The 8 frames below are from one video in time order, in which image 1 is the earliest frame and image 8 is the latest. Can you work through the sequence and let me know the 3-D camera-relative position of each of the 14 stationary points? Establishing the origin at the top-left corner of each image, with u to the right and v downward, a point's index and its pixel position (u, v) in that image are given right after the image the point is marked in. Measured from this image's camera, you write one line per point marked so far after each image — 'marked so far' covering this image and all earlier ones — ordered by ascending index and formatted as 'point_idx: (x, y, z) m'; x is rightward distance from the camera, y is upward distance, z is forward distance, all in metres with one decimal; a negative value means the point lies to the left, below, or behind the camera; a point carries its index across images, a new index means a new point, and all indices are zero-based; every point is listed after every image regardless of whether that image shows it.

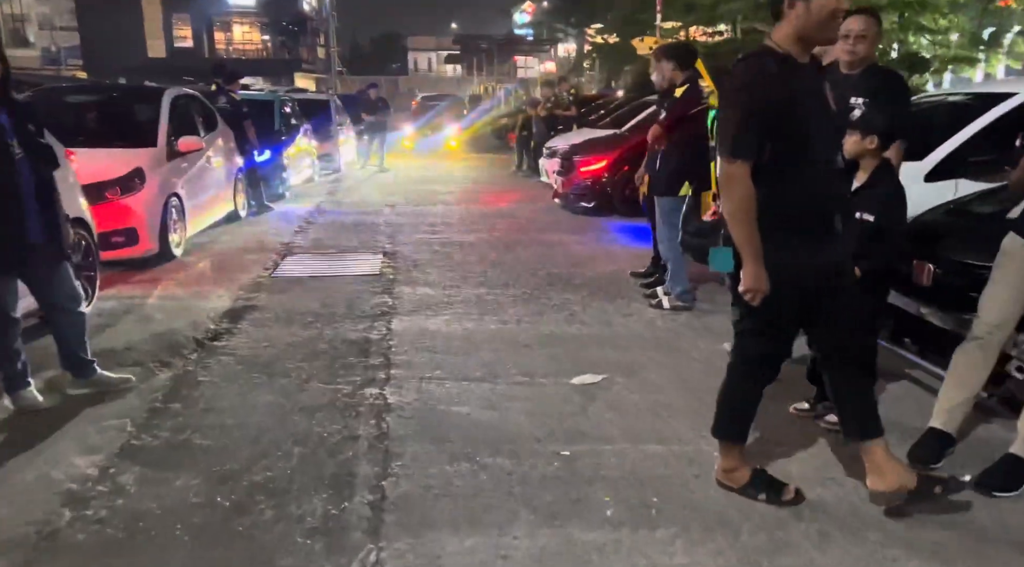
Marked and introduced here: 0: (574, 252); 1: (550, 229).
0: (+0.6, +0.3, +8.5) m
1: (+0.4, +0.6, +10.0) m
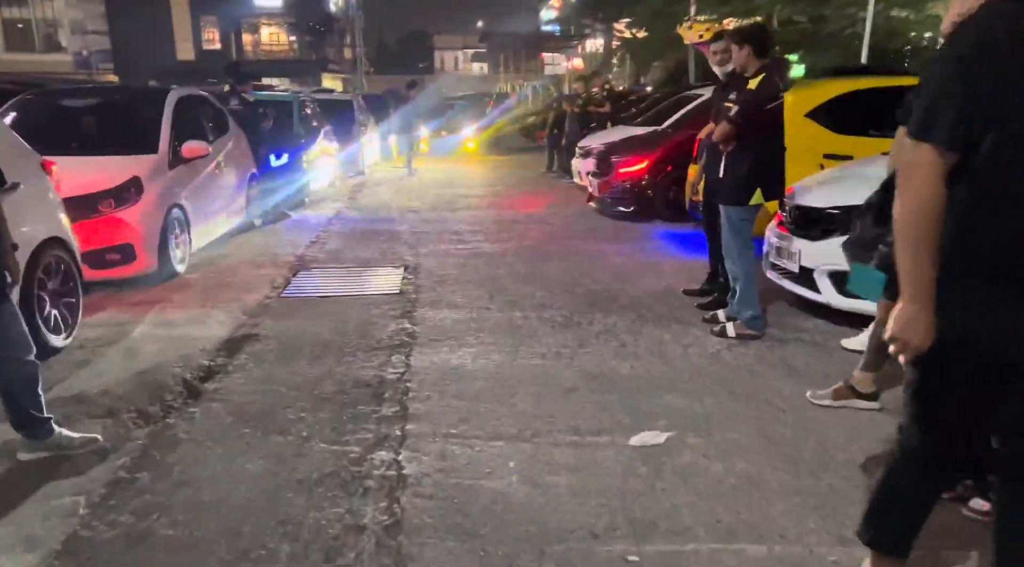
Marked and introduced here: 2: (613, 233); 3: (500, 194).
0: (+0.9, +0.2, +7.7) m
1: (+0.8, +0.5, +9.2) m
2: (+1.1, +0.5, +9.4) m
3: (-0.2, +1.3, +13.1) m
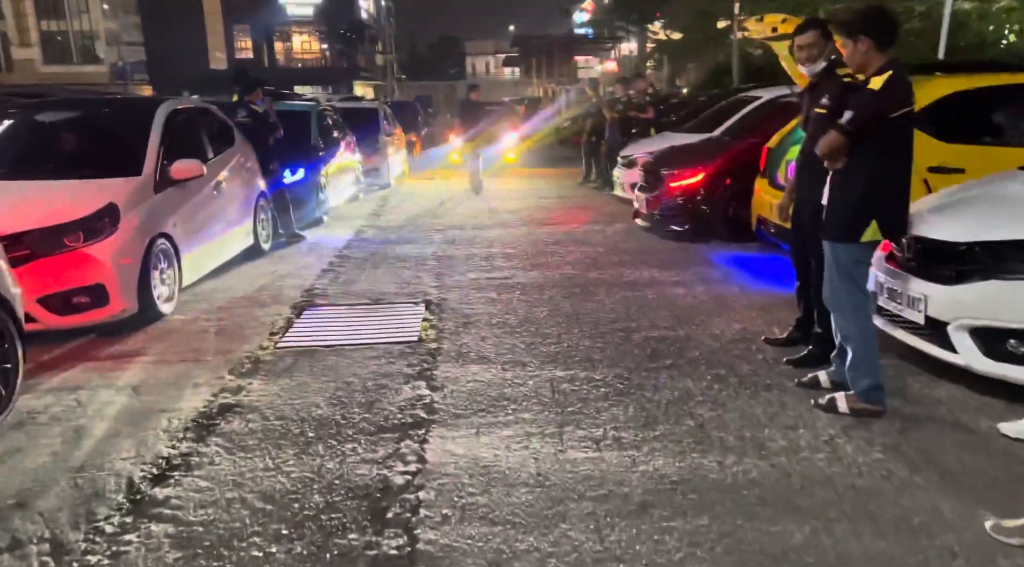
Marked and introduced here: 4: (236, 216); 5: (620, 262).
0: (+1.2, -0.1, +6.6) m
1: (+1.2, +0.2, +8.1) m
2: (+1.5, +0.2, +8.2) m
3: (+0.3, +1.0, +11.9) m
4: (-2.5, +0.6, +7.8) m
5: (+1.0, +0.2, +8.1) m
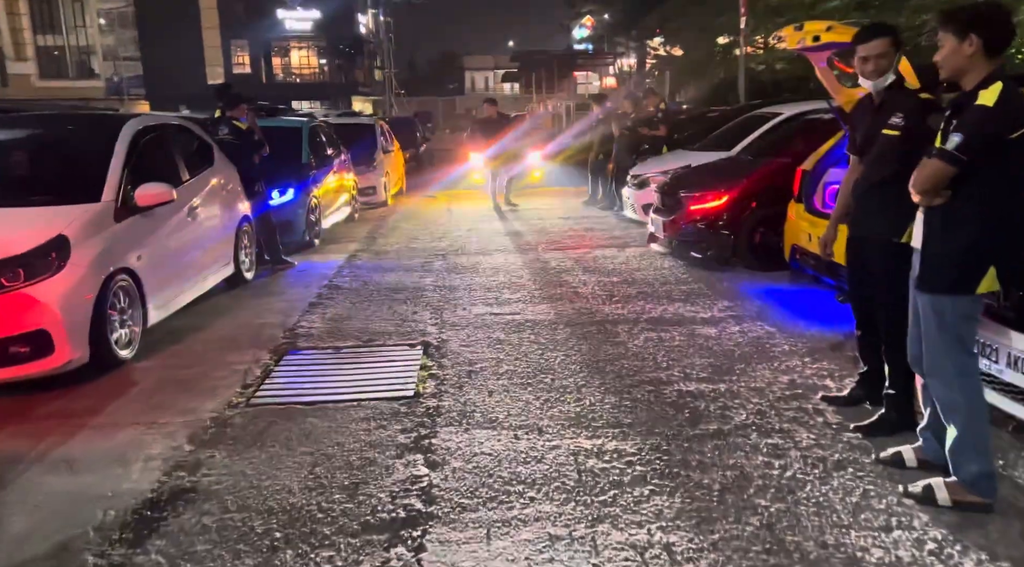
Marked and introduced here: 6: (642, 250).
0: (+1.3, -0.4, +5.8) m
1: (+1.2, -0.1, +7.3) m
2: (+1.5, -0.1, +7.5) m
3: (+0.4, +0.6, +11.2) m
4: (-2.4, +0.3, +7.1) m
5: (+1.1, -0.1, +7.3) m
6: (+1.4, +0.4, +9.5) m
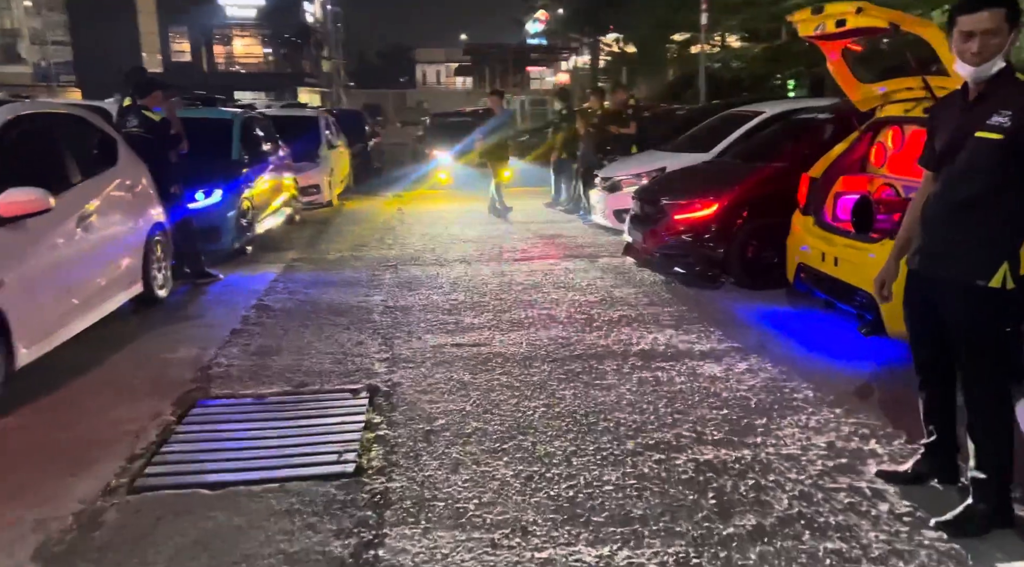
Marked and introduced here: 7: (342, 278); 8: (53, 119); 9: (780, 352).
0: (+1.1, -0.6, +4.8) m
1: (+0.9, -0.3, +6.3) m
2: (+1.2, -0.2, +6.5) m
3: (-0.1, +0.5, +10.1) m
4: (-2.7, +0.2, +5.9) m
5: (+0.8, -0.3, +6.3) m
6: (+1.0, +0.2, +8.5) m
7: (-1.6, +0.1, +8.0) m
8: (-3.0, +1.1, +5.7) m
9: (+1.7, -0.4, +5.4) m
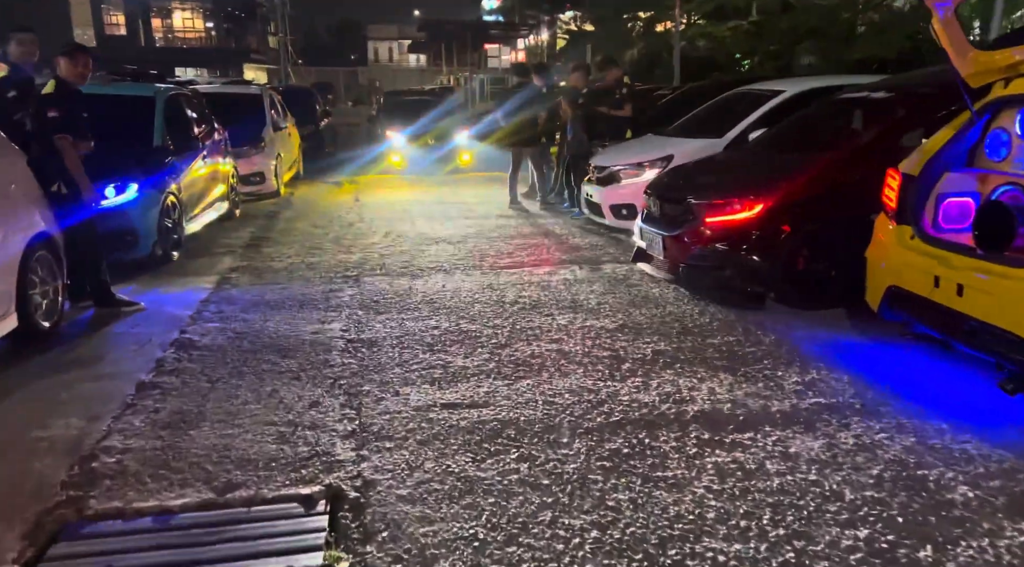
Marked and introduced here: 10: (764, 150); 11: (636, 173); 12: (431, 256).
0: (+1.2, -0.8, +3.4) m
1: (+1.0, -0.4, +4.9) m
2: (+1.2, -0.4, +5.1) m
3: (-0.3, +0.4, +8.6) m
4: (-2.7, 0.0, +4.2) m
5: (+0.8, -0.4, +4.8) m
6: (+0.9, +0.1, +7.1) m
7: (-1.6, -0.1, +6.4) m
8: (-3.0, +0.9, +4.0) m
9: (+1.7, -0.6, +4.0) m
10: (+2.0, +1.1, +7.0) m
11: (+1.2, +1.1, +8.6) m
12: (-0.8, +0.3, +8.0) m
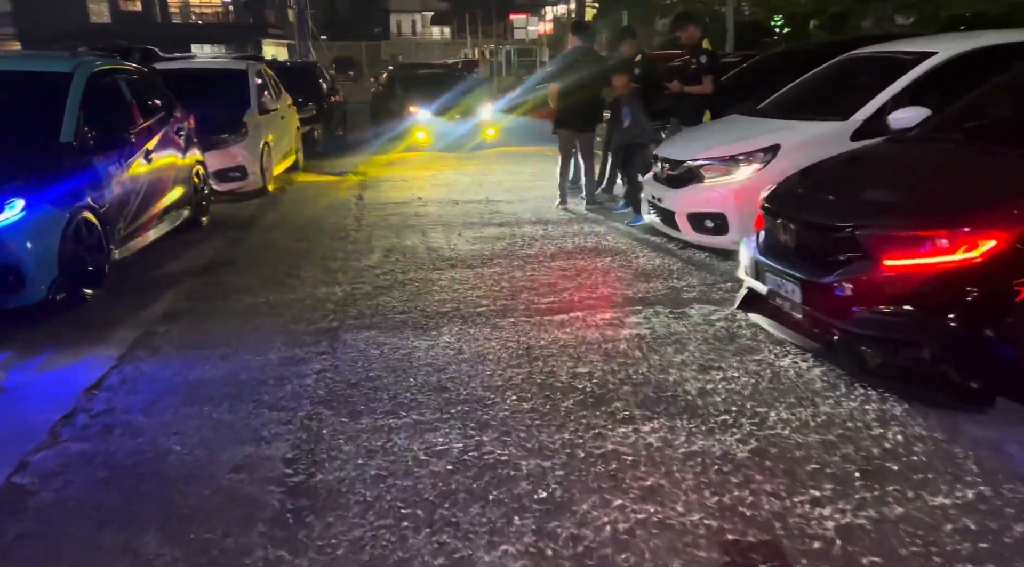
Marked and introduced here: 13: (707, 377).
0: (+1.3, -1.2, +1.1) m
1: (+1.2, -0.8, +2.6) m
2: (+1.5, -0.7, +2.8) m
3: (0.0, +0.1, +6.3) m
4: (-2.5, -0.5, +2.0) m
5: (+1.0, -0.8, +2.5) m
6: (+1.2, -0.2, +4.8) m
7: (-1.4, -0.4, +4.2) m
8: (-2.8, +0.5, +1.8) m
9: (+1.9, -1.0, +1.6) m
10: (+2.3, +0.8, +4.6) m
11: (+1.6, +0.8, +6.3) m
12: (-0.5, 0.0, +5.8) m
13: (+0.9, -0.4, +4.1) m
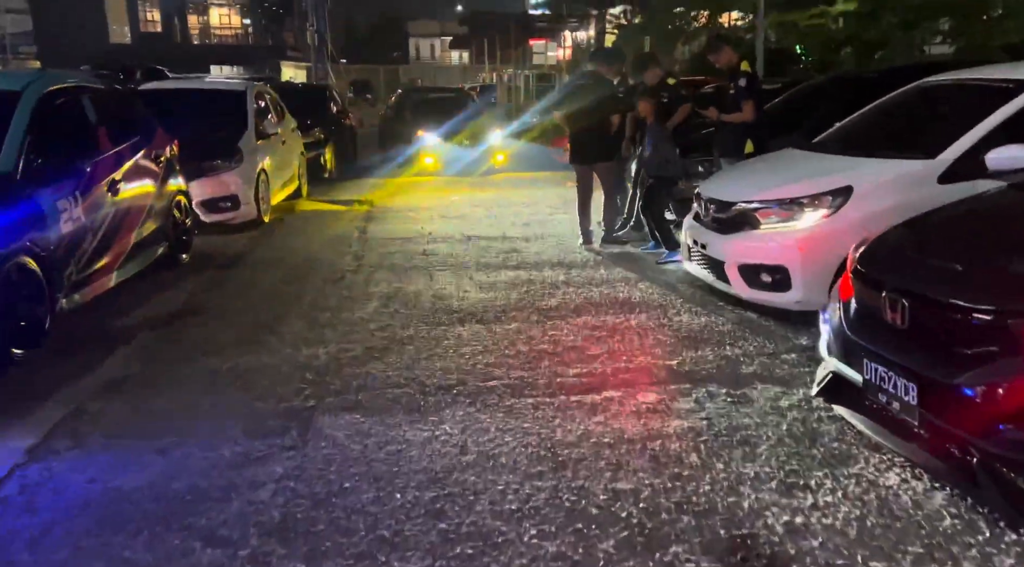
0: (+1.3, -1.4, 0.0) m
1: (+1.2, -1.1, +1.5) m
2: (+1.5, -1.1, +1.7) m
3: (+0.1, -0.2, +5.3) m
4: (-2.4, -0.7, +1.1) m
5: (+1.1, -1.1, +1.5) m
6: (+1.3, -0.6, +3.7) m
7: (-1.3, -0.7, +3.2) m
8: (-2.7, +0.2, +0.9) m
9: (+1.9, -1.3, +0.6) m
10: (+2.4, +0.4, +3.6) m
11: (+1.7, +0.4, +5.3) m
12: (-0.4, -0.4, +4.8) m
13: (+1.0, -0.8, +3.0) m
